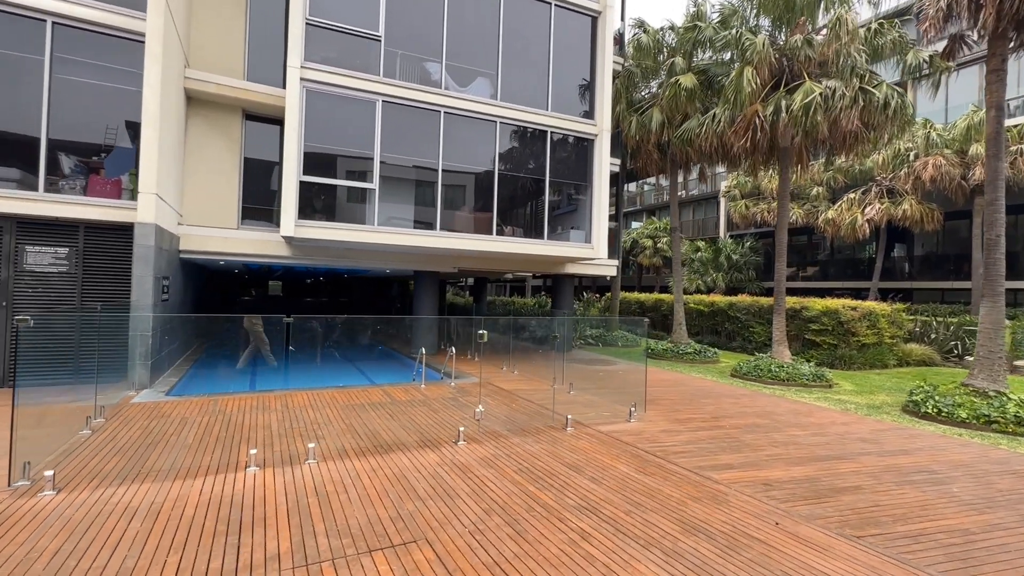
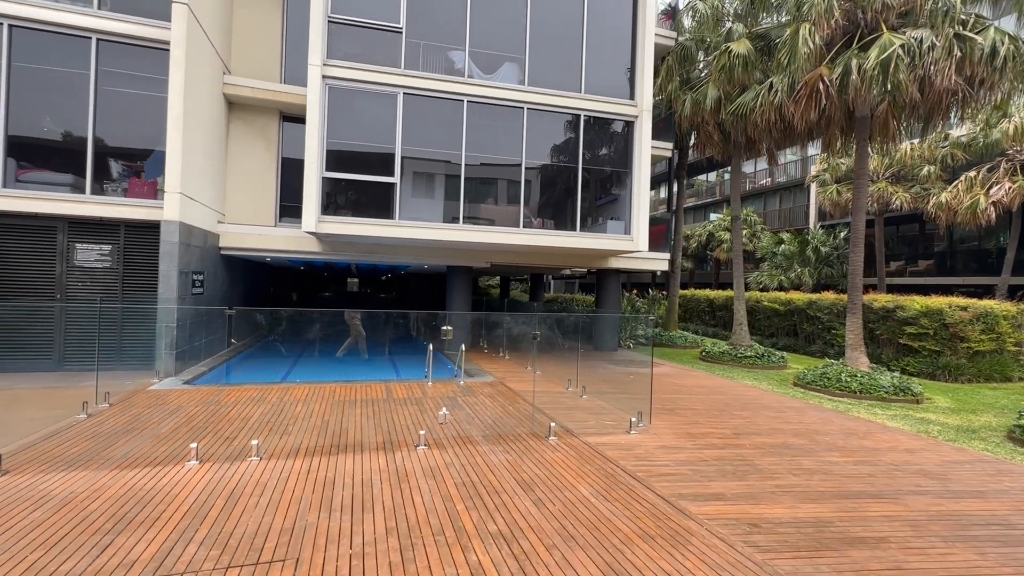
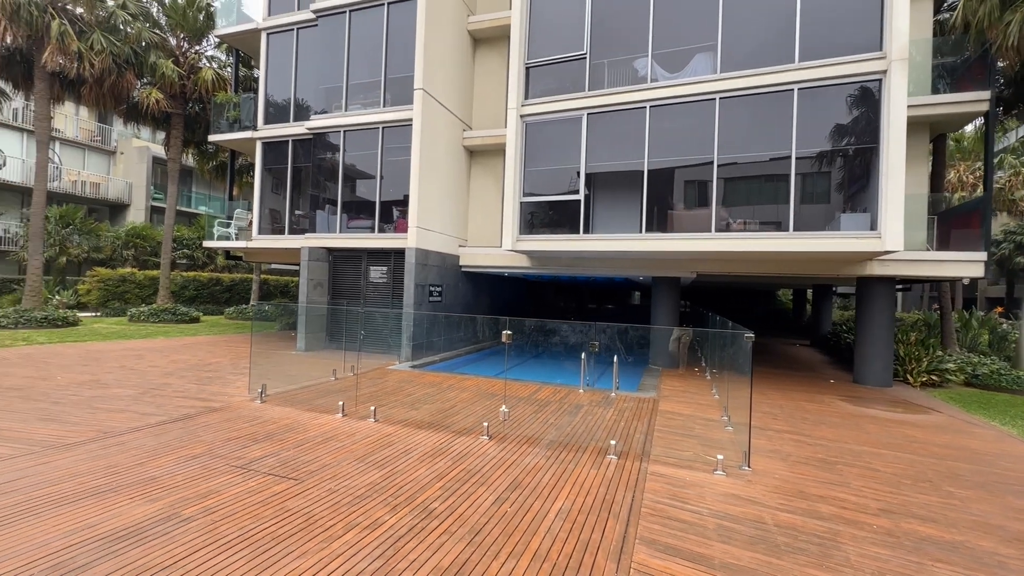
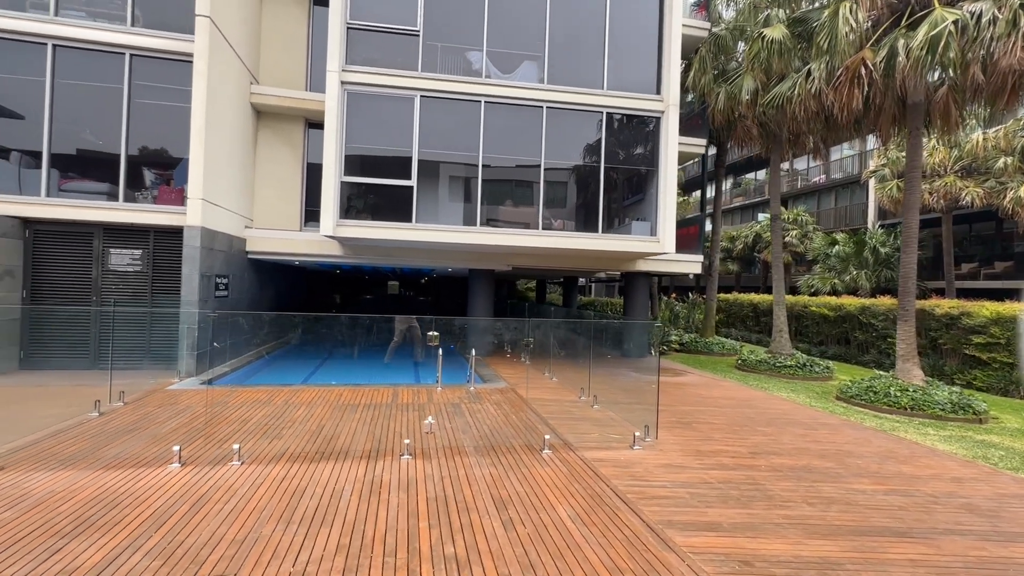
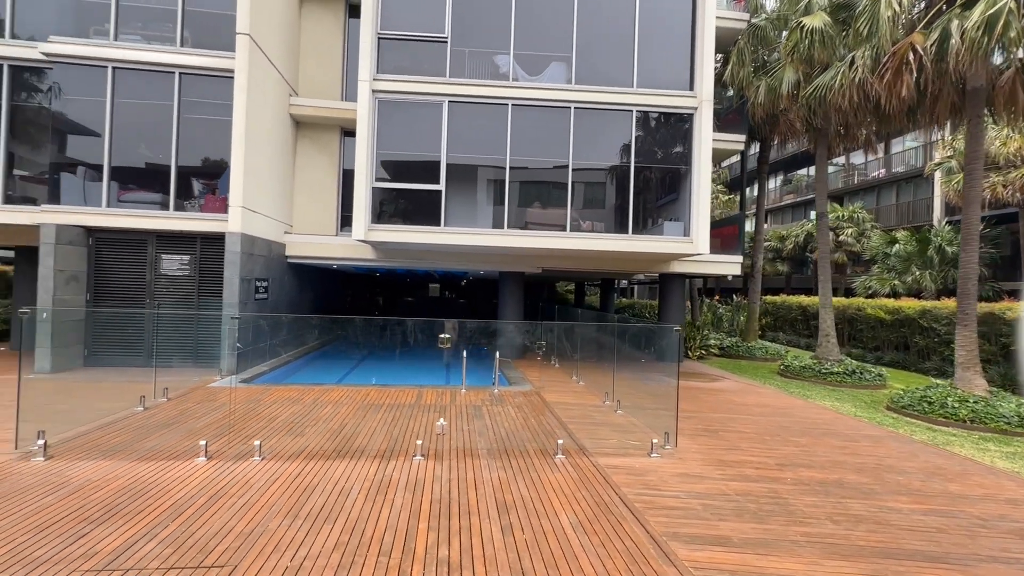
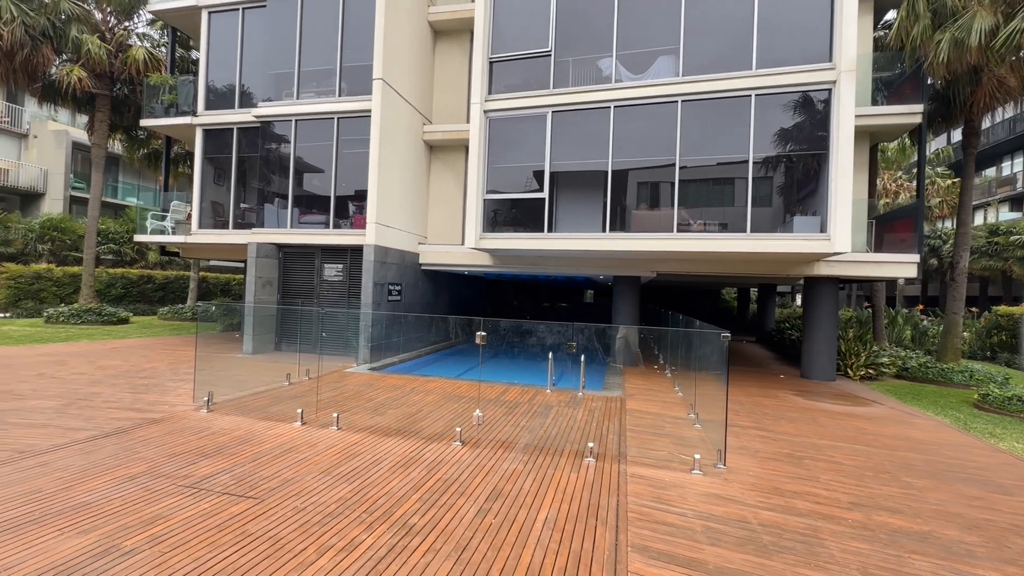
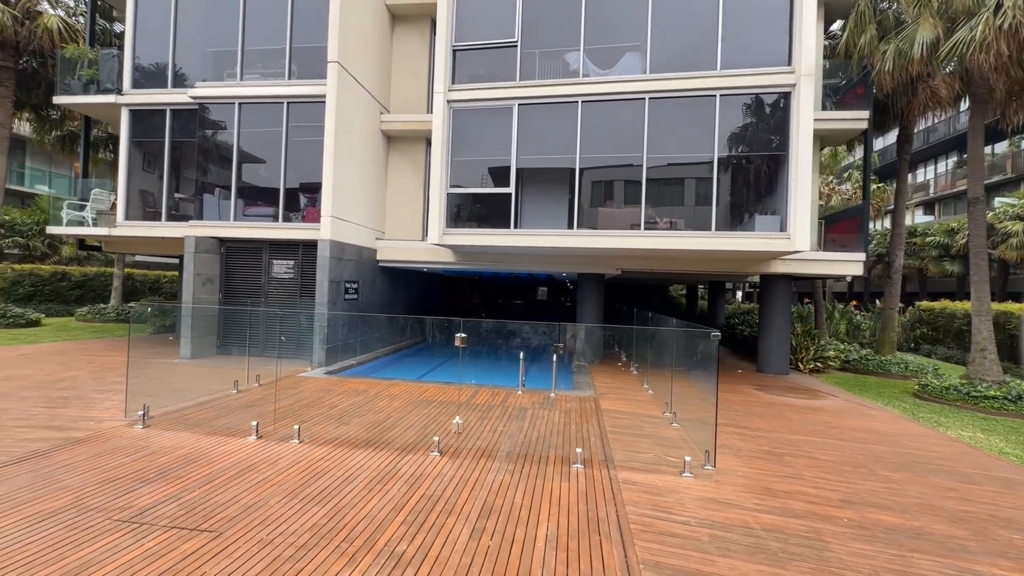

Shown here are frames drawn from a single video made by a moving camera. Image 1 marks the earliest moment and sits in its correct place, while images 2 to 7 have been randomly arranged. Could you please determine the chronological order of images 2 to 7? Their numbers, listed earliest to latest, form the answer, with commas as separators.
2, 4, 5, 7, 6, 3
